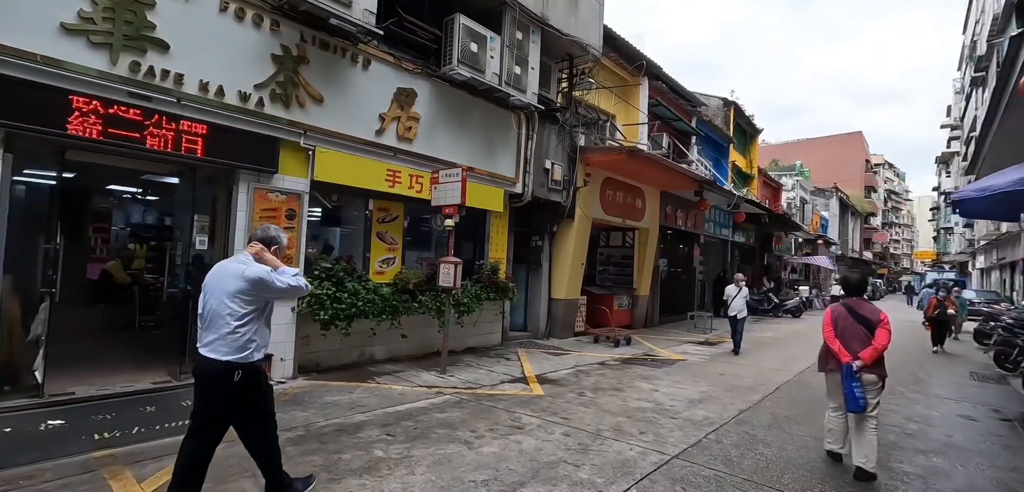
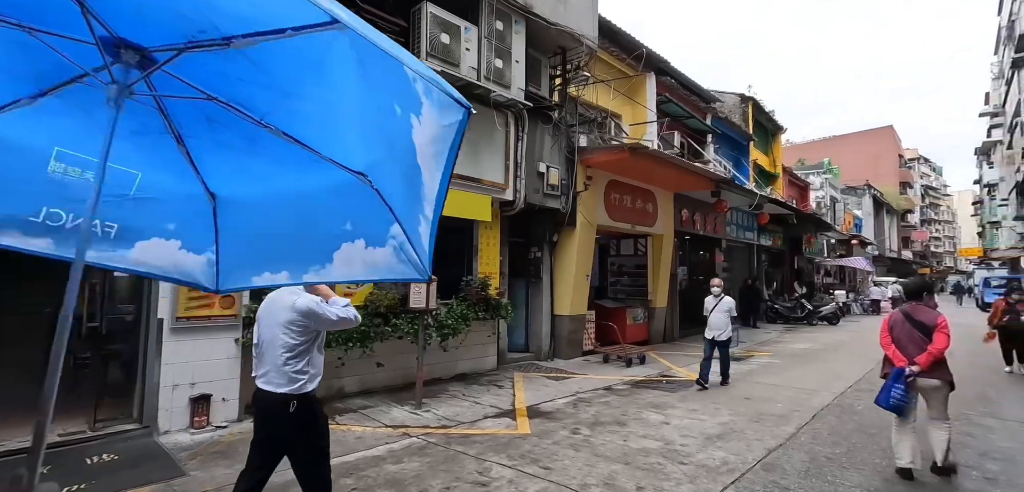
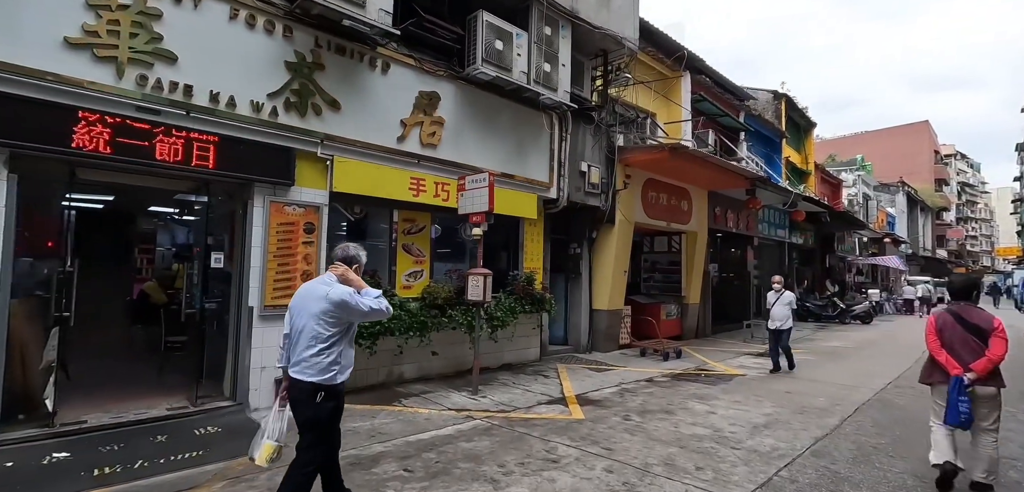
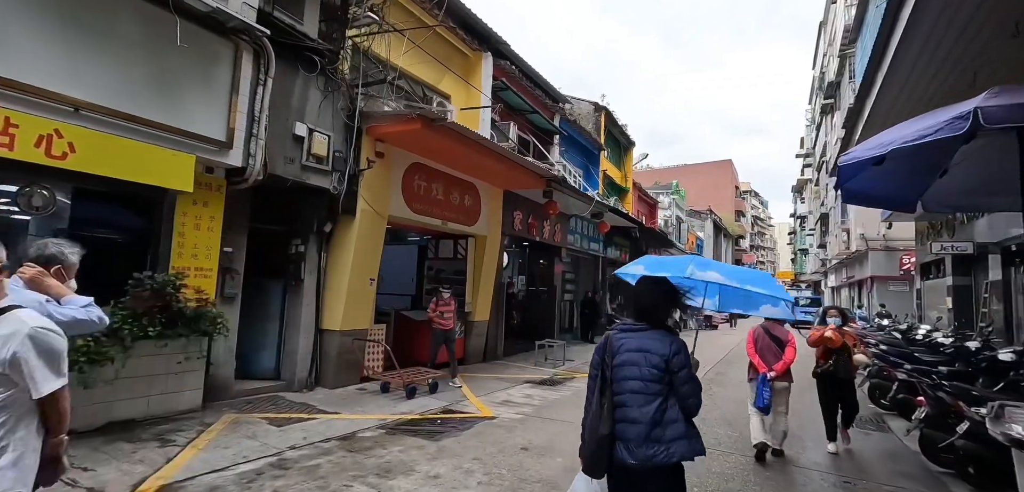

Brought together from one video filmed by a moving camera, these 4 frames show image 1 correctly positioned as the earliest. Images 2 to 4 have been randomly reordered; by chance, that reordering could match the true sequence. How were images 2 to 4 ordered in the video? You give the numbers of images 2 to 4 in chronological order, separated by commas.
3, 2, 4
